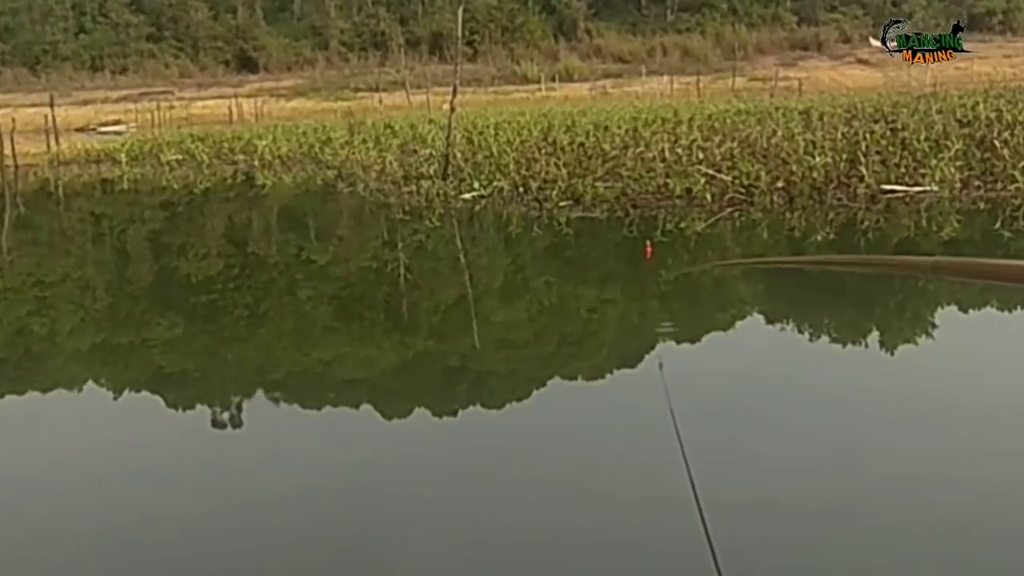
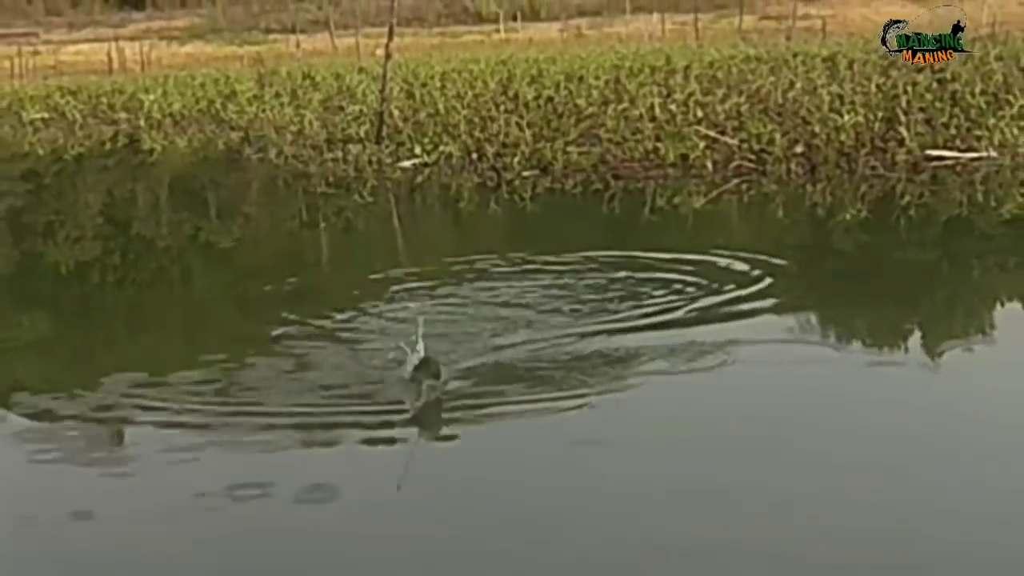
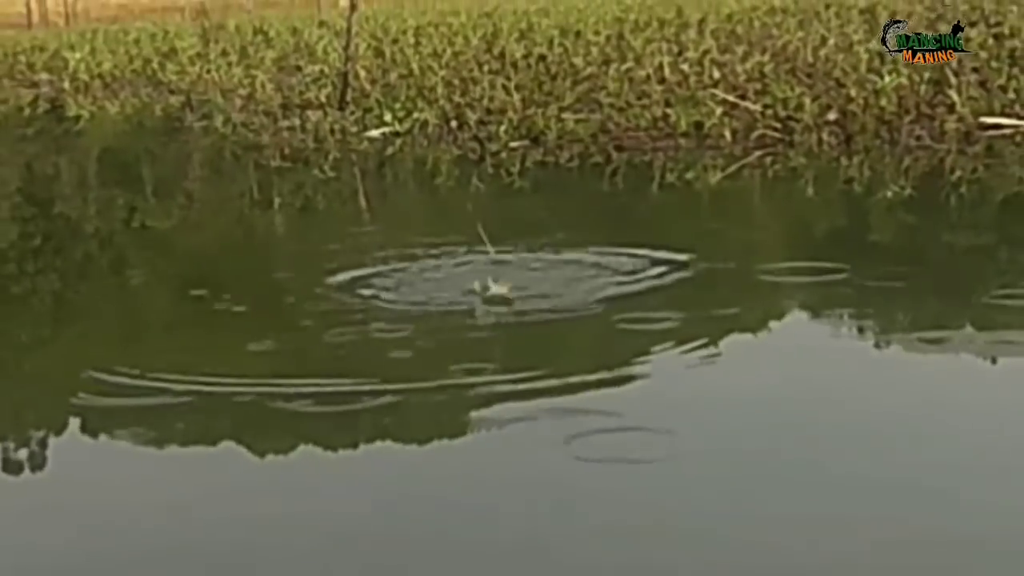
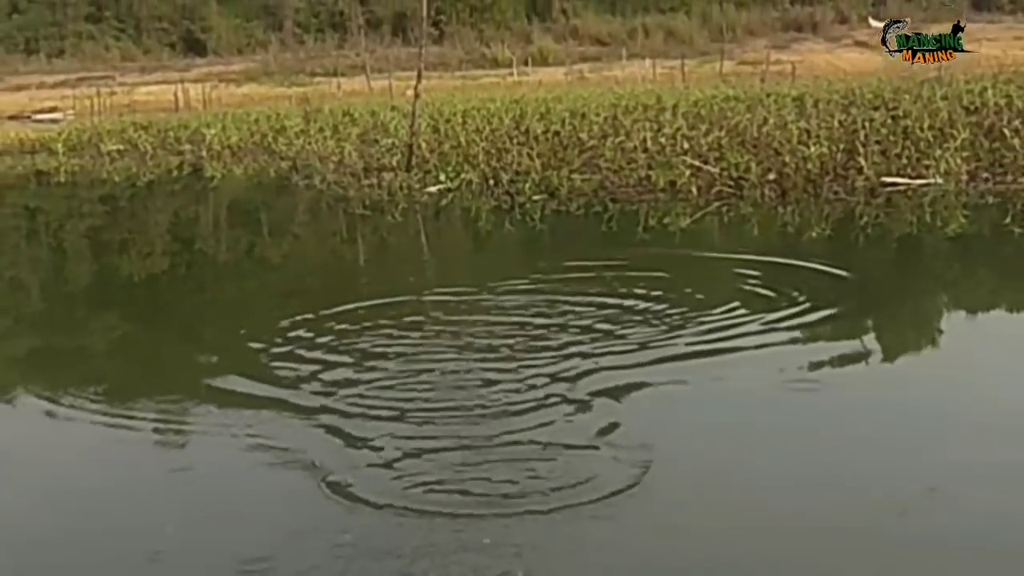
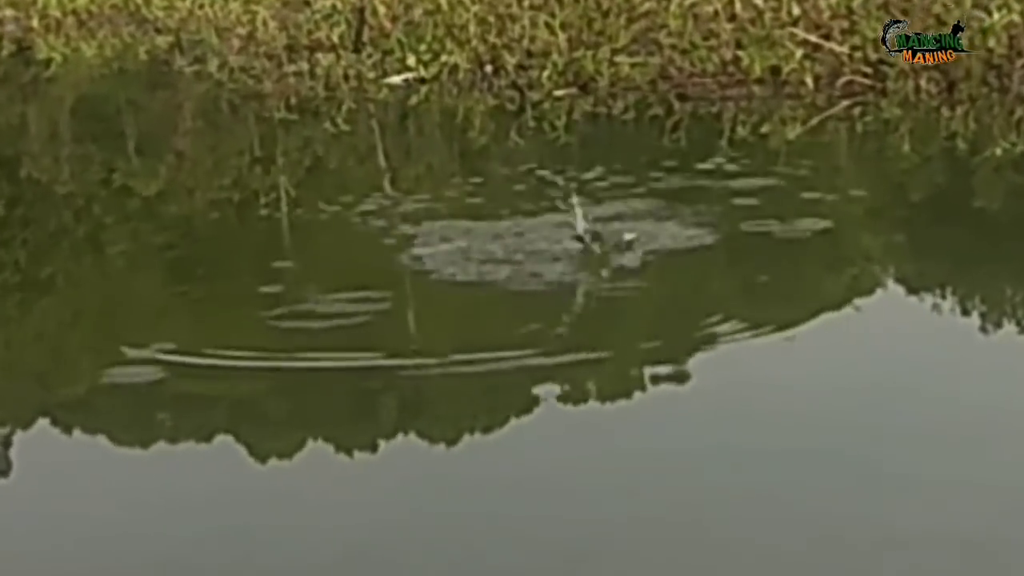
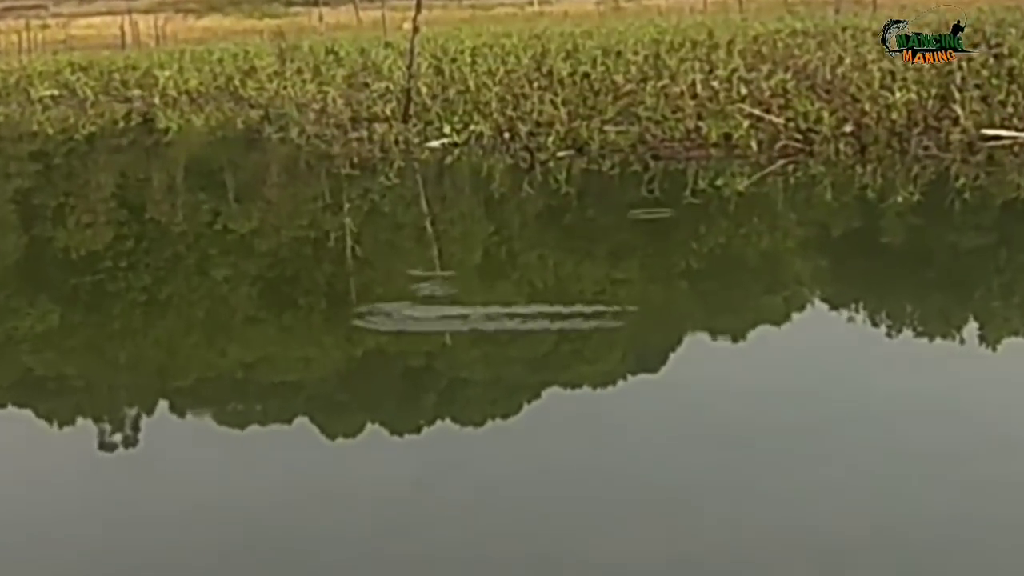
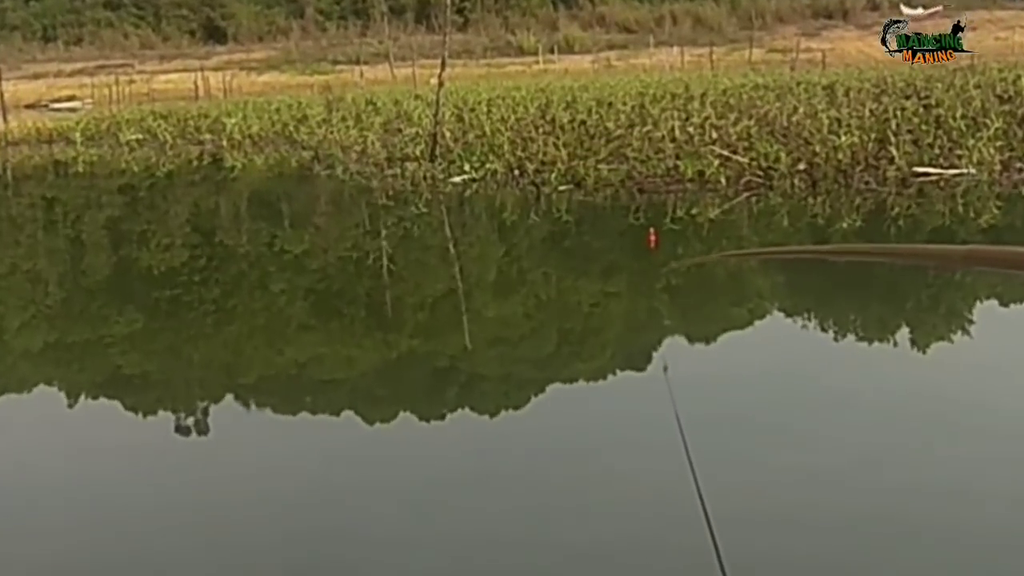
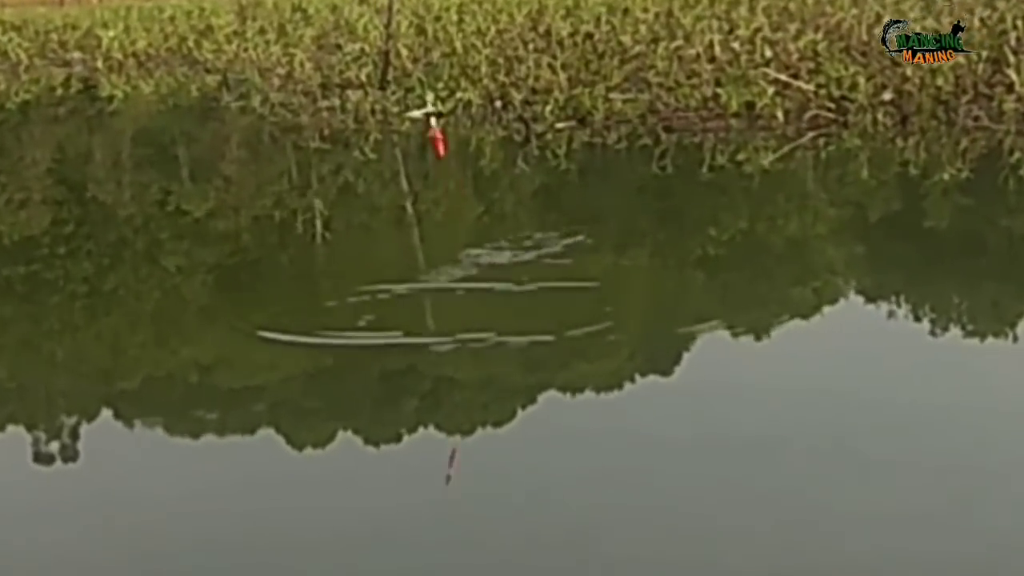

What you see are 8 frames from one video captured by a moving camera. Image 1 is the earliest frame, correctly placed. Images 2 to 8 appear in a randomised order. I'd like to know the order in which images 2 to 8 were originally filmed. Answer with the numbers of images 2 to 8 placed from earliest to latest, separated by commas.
7, 6, 8, 5, 3, 2, 4
